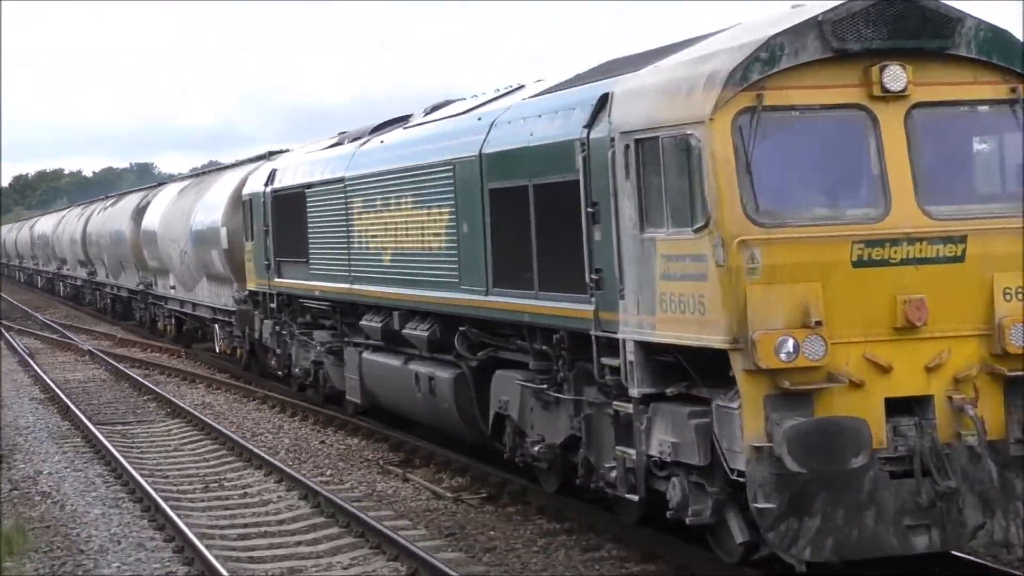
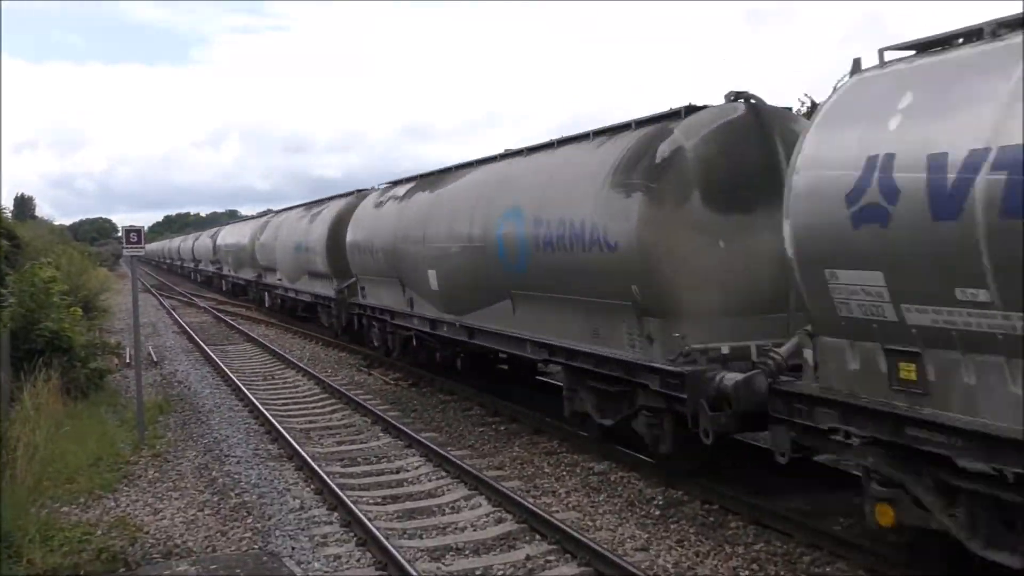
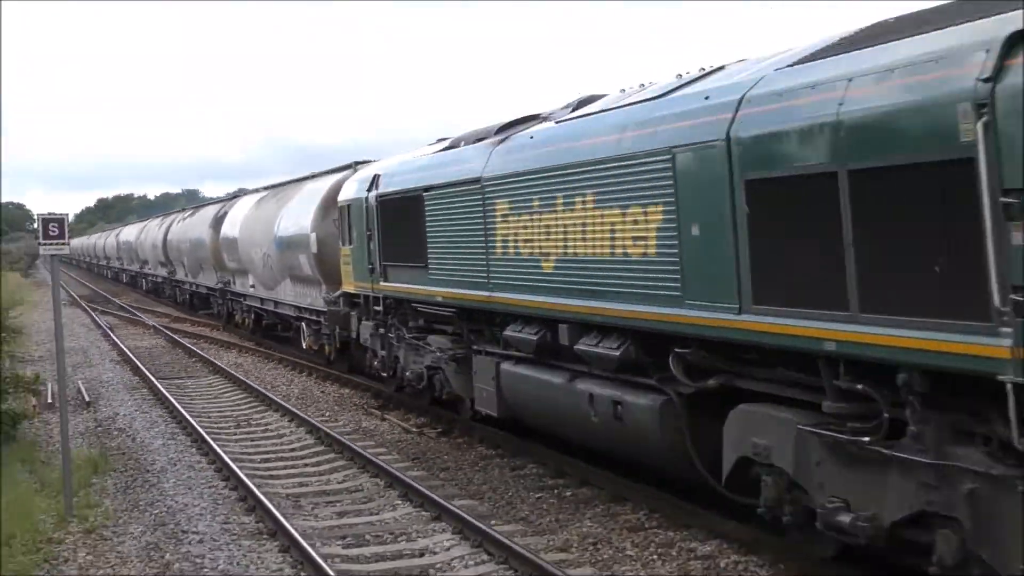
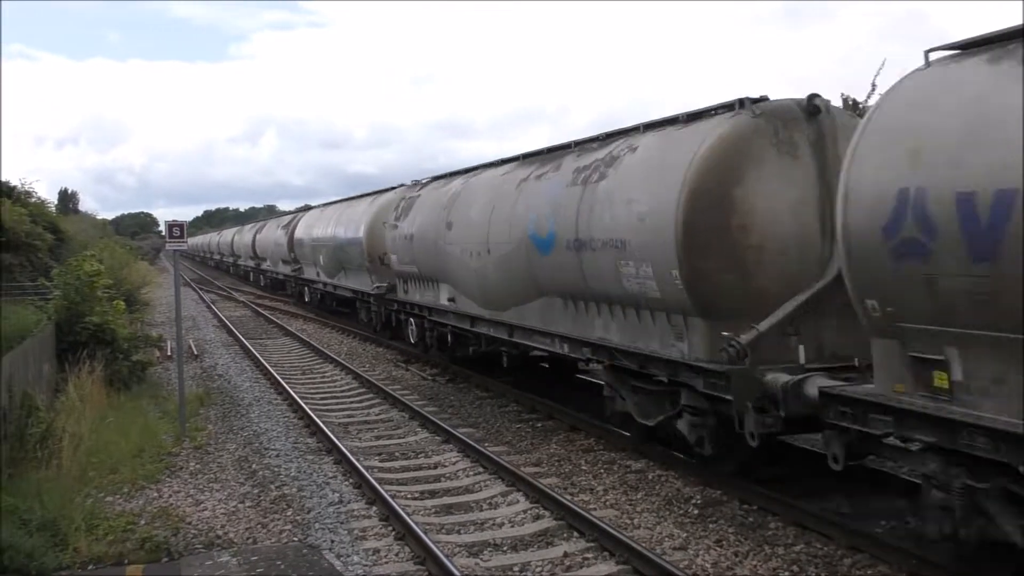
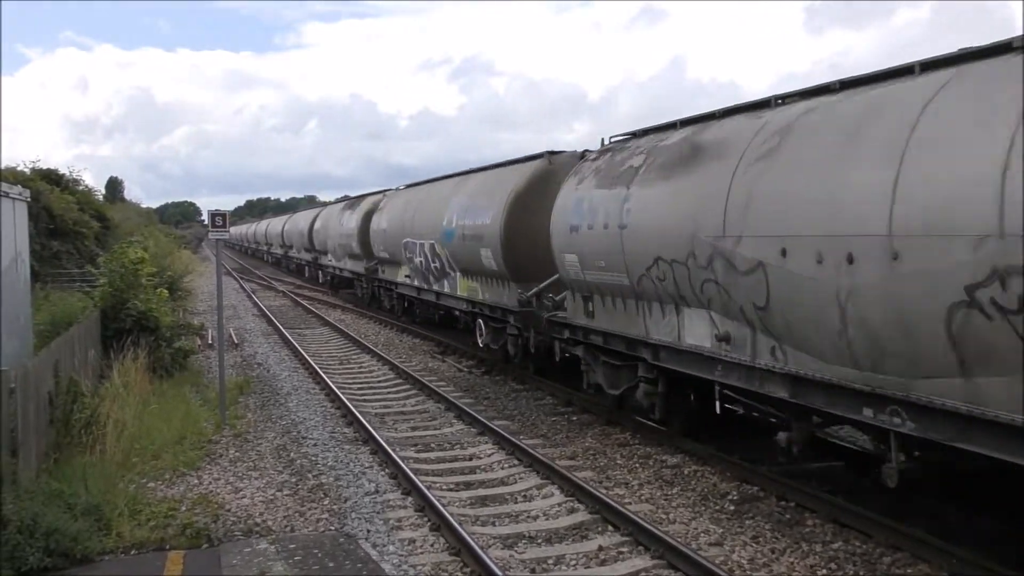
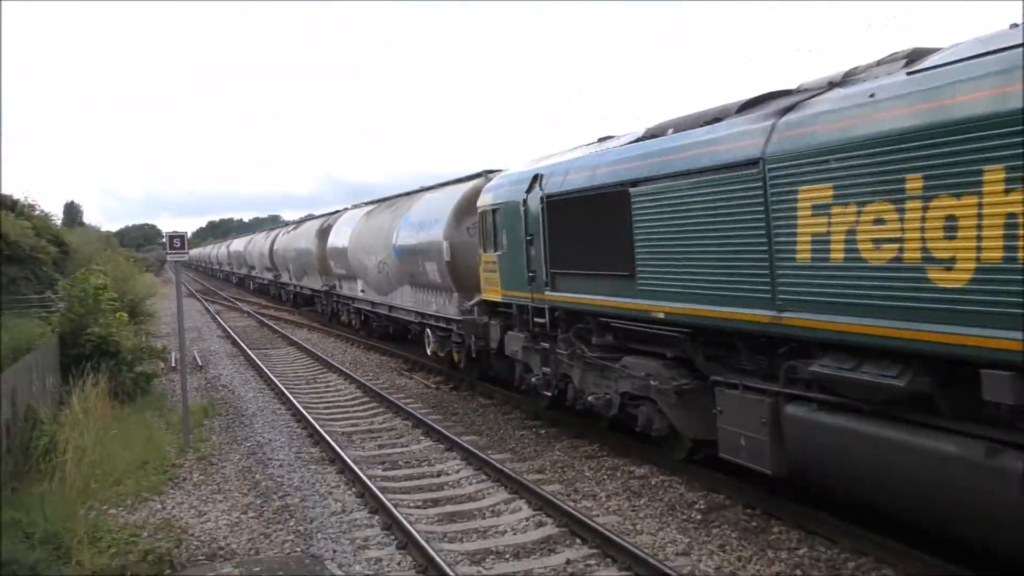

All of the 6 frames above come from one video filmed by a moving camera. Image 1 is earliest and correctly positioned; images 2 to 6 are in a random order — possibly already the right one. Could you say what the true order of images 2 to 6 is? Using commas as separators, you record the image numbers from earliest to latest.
3, 6, 2, 4, 5
